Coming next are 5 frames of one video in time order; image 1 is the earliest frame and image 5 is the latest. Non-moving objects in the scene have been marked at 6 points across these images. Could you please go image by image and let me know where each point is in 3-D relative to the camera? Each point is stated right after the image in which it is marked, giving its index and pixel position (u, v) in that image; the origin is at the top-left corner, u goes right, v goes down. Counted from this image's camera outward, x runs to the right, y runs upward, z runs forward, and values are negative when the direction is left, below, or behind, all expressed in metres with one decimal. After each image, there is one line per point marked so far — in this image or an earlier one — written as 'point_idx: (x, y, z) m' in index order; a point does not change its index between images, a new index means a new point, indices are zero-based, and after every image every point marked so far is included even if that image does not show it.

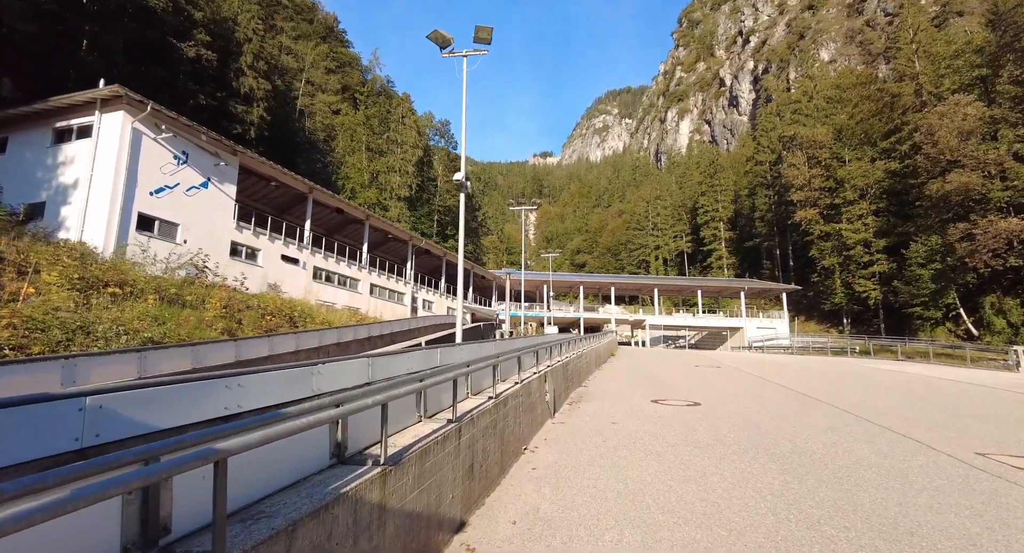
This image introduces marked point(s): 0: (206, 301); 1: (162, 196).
0: (-8.3, -0.6, +12.4) m
1: (-15.1, +3.5, +19.8) m
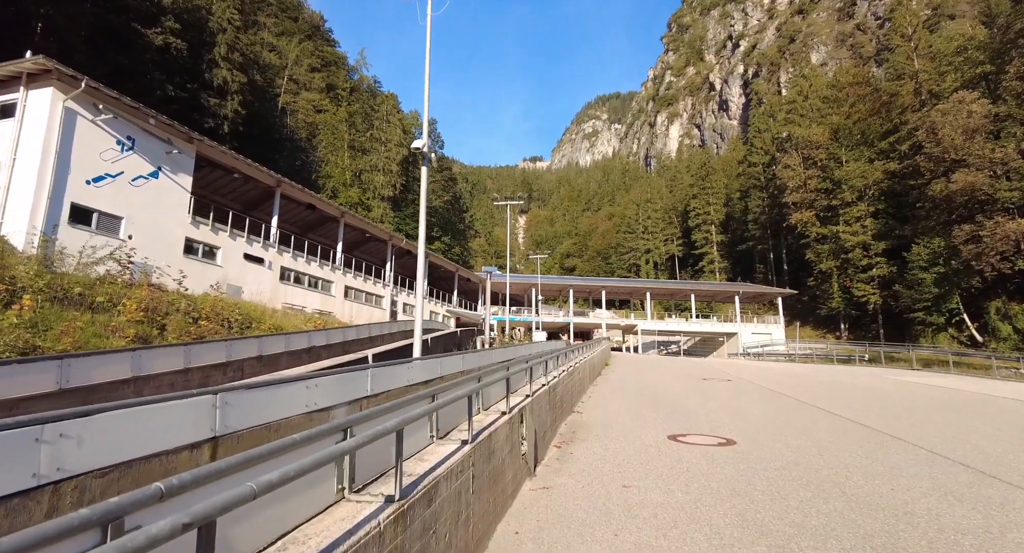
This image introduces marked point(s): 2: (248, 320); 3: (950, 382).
0: (-8.8, -0.6, +10.2) m
1: (-15.8, +3.5, +17.6) m
2: (-7.5, -1.2, +12.9) m
3: (+18.7, -4.5, +20.1) m
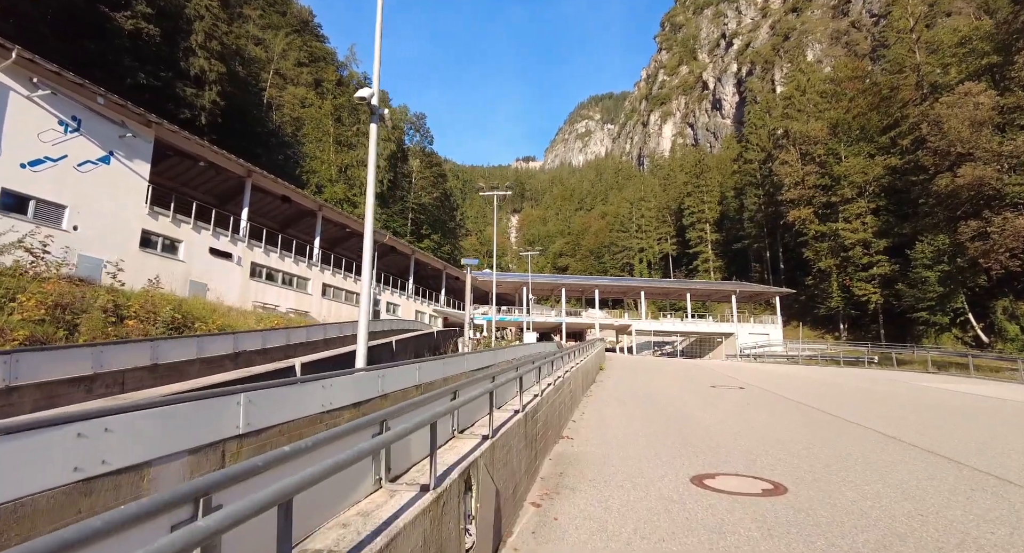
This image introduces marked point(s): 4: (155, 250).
0: (-9.1, -0.4, +8.5) m
1: (-16.3, +3.7, +15.7) m
2: (-7.9, -1.0, +11.2) m
3: (+18.1, -4.4, +18.8) m
4: (-15.0, +1.1, +19.3) m
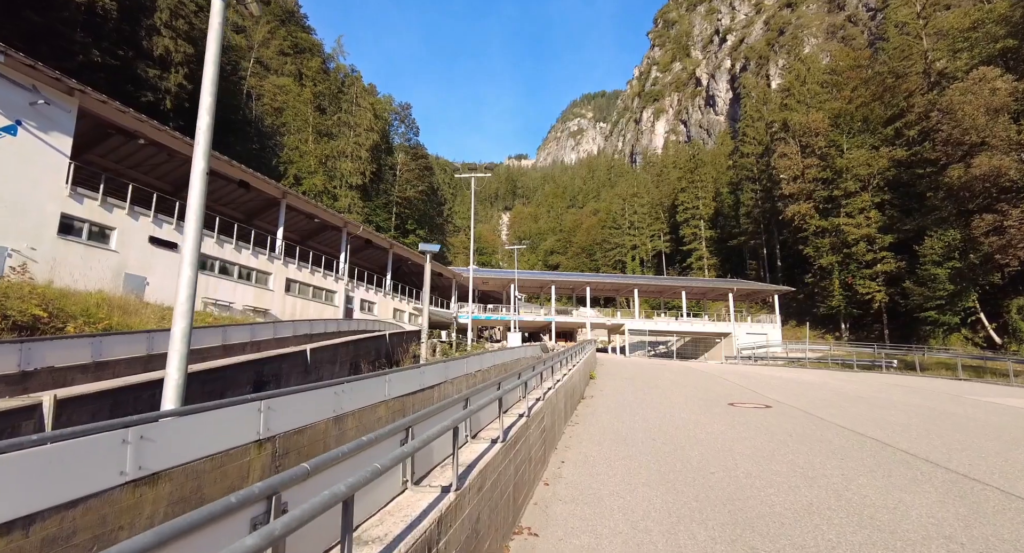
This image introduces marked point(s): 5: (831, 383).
0: (-9.7, -0.2, +6.0) m
1: (-17.0, +4.0, +13.1) m
2: (-8.5, -0.8, +8.7) m
3: (+17.3, -4.2, +16.8) m
4: (-15.8, +1.4, +16.7) m
5: (+13.5, -4.5, +19.5) m
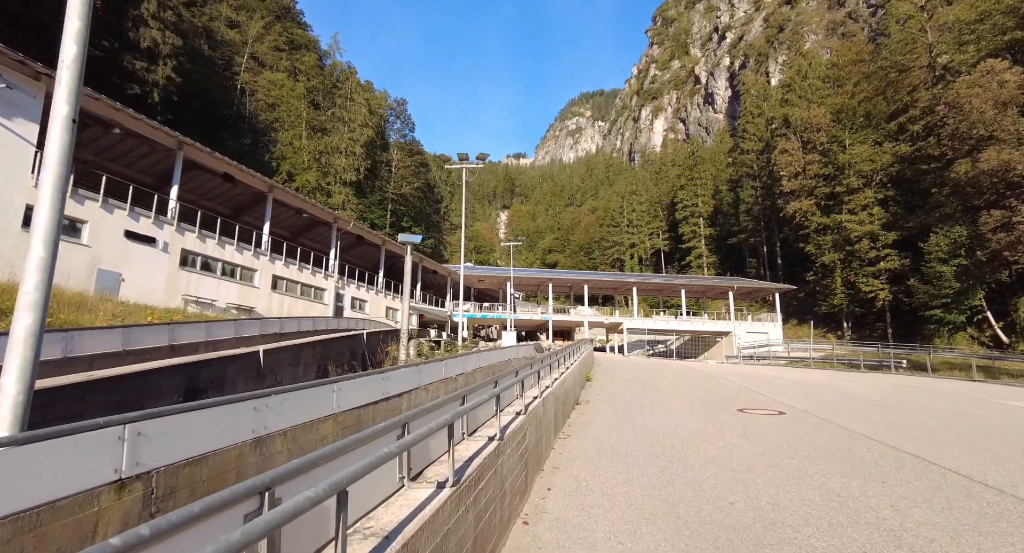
0: (-9.9, 0.0, +5.1) m
1: (-17.2, +4.2, +12.2) m
2: (-8.8, -0.6, +7.9) m
3: (+17.1, -4.1, +16.0) m
4: (-16.1, +1.6, +15.8) m
5: (+13.2, -4.4, +18.7) m
